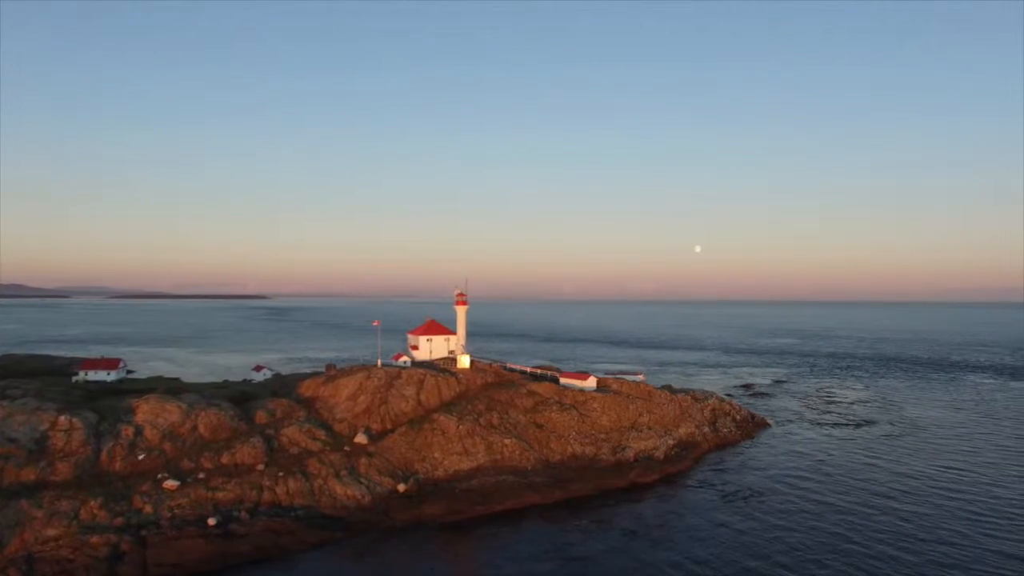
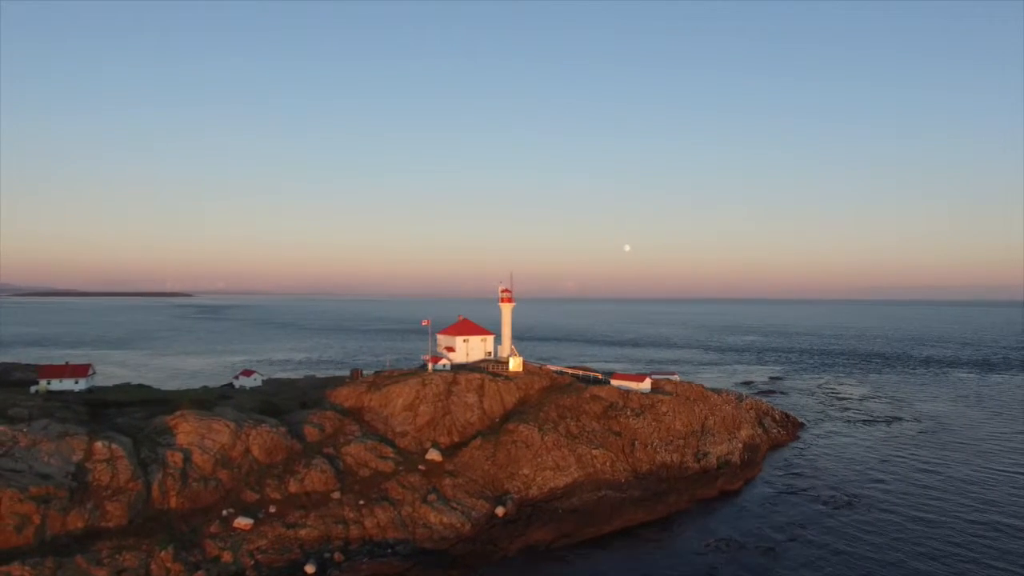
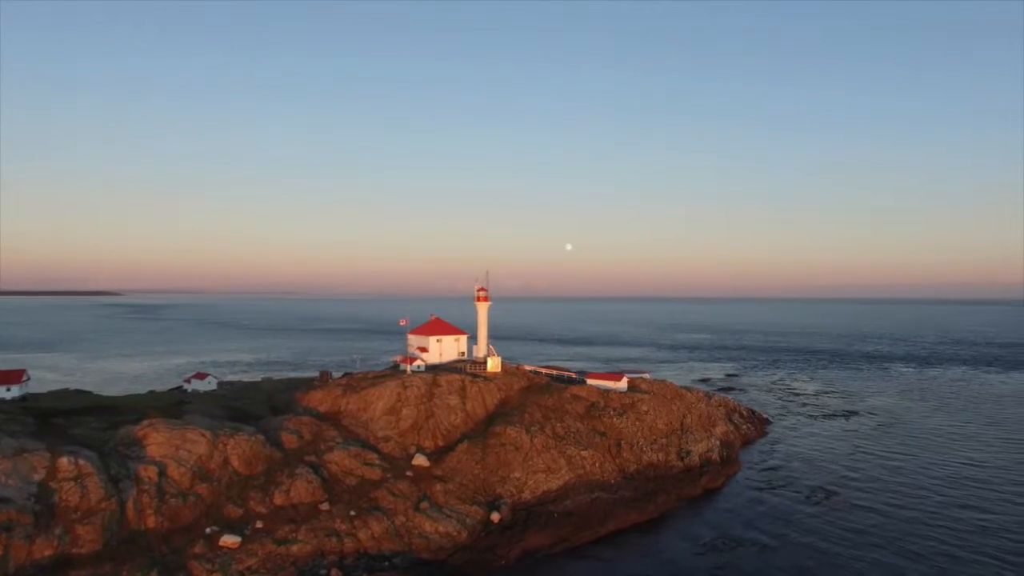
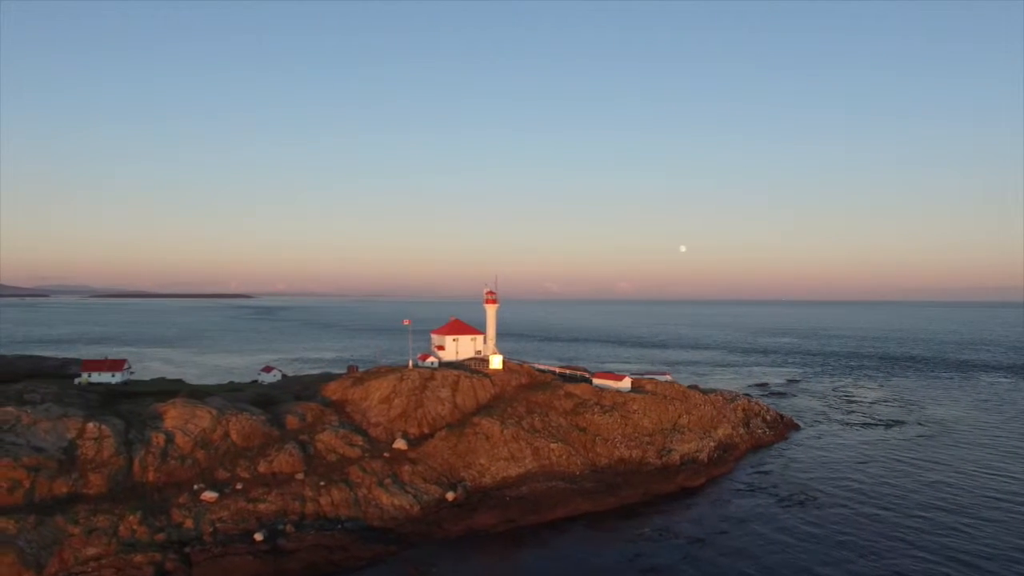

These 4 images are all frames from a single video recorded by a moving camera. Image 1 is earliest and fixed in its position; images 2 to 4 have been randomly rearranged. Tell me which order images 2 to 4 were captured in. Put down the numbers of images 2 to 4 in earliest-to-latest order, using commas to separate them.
4, 2, 3
